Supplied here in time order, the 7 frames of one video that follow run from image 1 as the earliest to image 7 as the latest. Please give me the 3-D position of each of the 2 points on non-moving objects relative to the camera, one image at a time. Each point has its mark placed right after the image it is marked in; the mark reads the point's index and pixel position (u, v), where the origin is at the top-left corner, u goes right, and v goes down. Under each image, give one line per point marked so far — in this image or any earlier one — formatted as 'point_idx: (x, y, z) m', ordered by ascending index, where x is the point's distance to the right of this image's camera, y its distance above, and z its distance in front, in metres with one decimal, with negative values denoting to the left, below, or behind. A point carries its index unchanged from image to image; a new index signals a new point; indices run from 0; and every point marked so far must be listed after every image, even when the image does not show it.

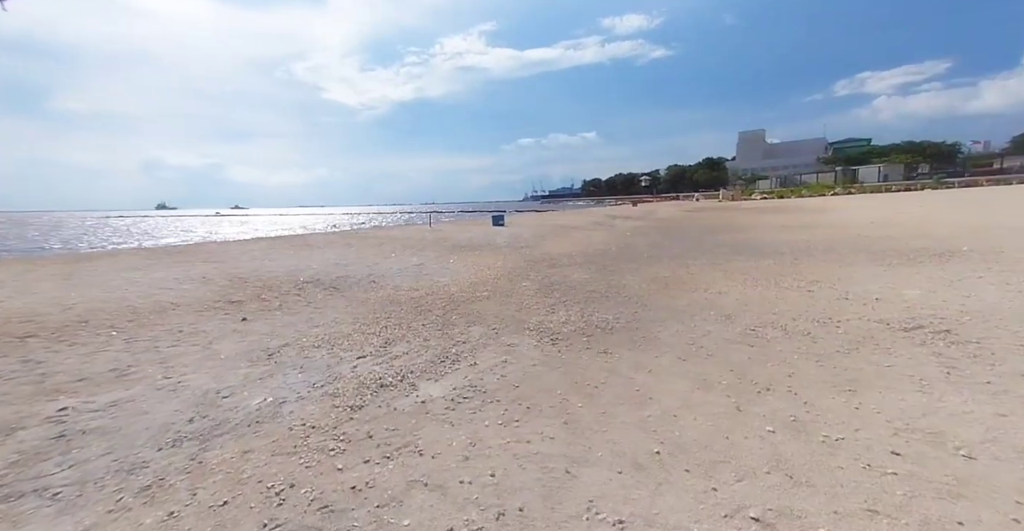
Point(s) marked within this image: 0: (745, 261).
0: (+5.9, +0.1, +10.3) m
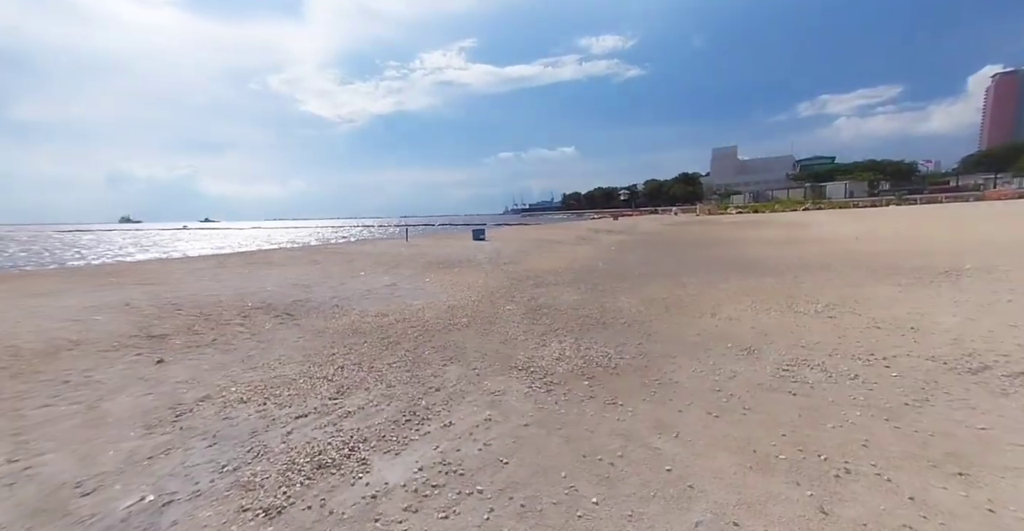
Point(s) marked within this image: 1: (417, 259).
0: (+5.4, -0.3, +9.6) m
1: (-3.6, +0.2, +15.4) m
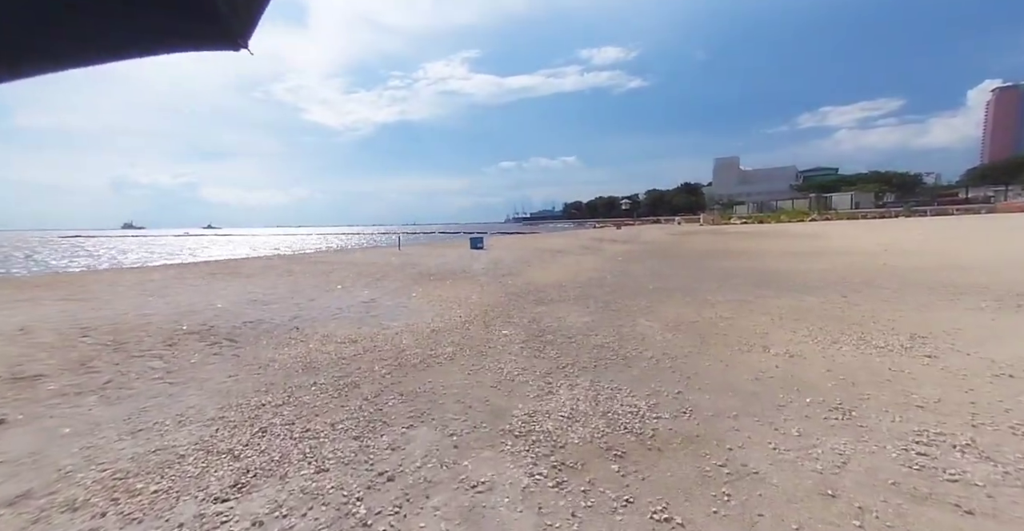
0: (+5.4, -0.7, +8.2) m
1: (-3.7, -0.1, +14.0) m
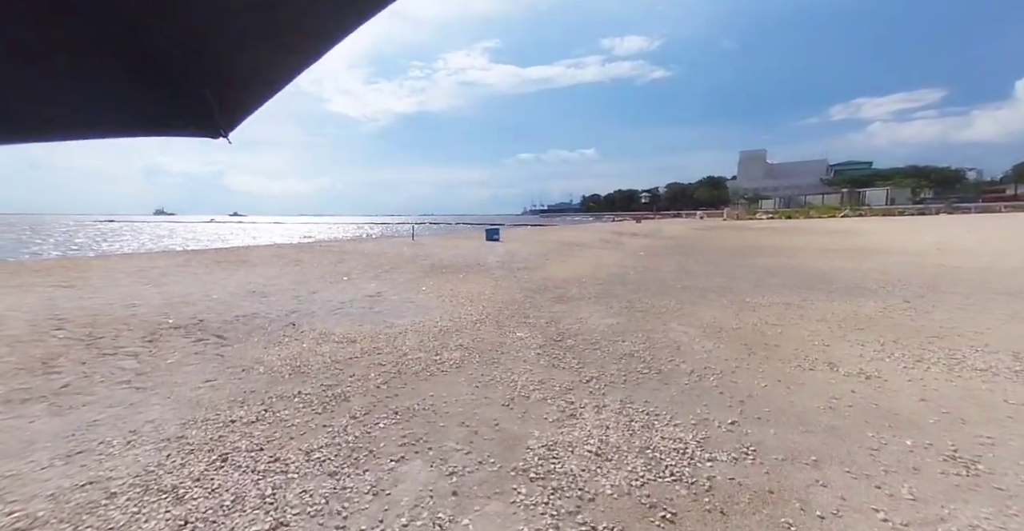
0: (+5.7, -0.7, +7.3) m
1: (-3.1, +0.1, +13.4) m
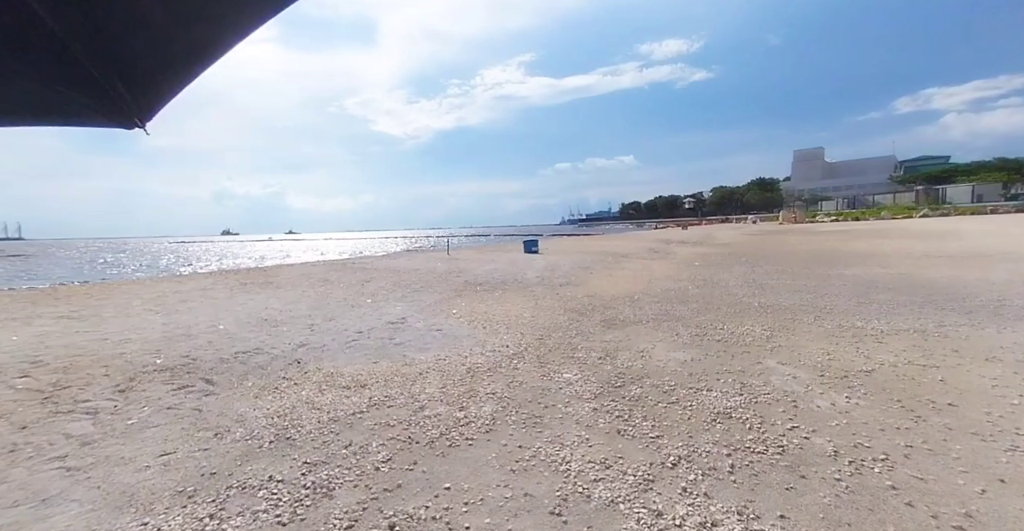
0: (+6.3, -0.9, +5.4) m
1: (-1.9, -0.4, +12.5) m
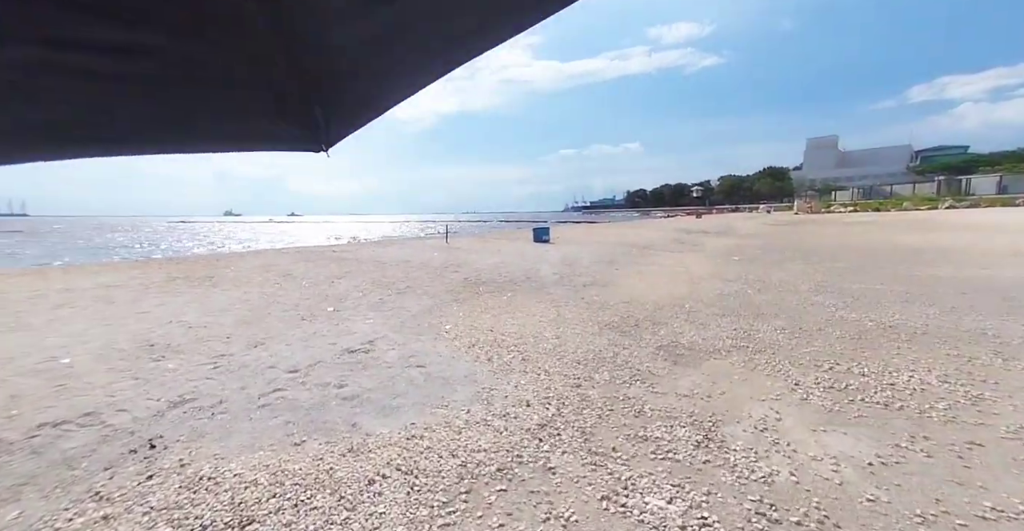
0: (+6.5, -1.0, +3.0) m
1: (-1.6, -0.2, +10.0) m
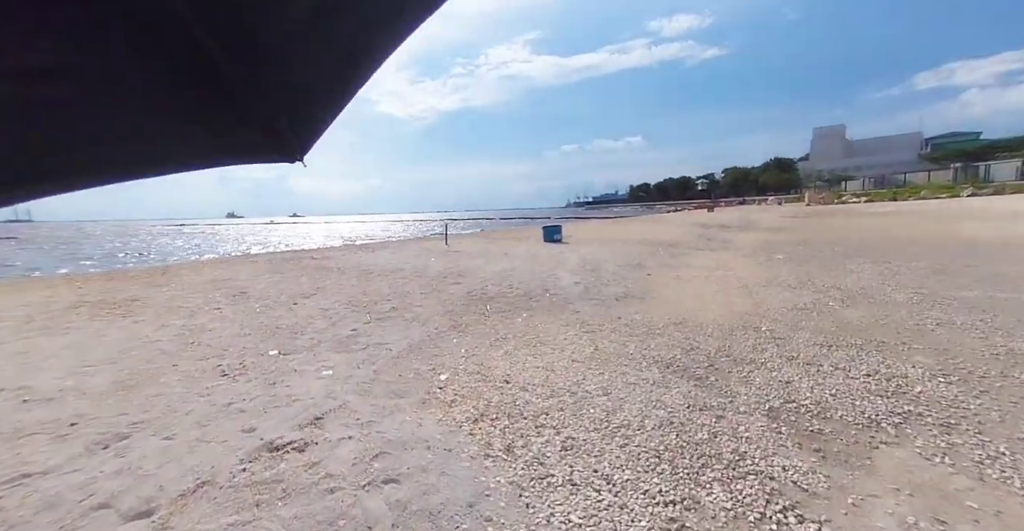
0: (+6.8, -1.1, +0.9) m
1: (-1.3, -0.4, +8.0) m
